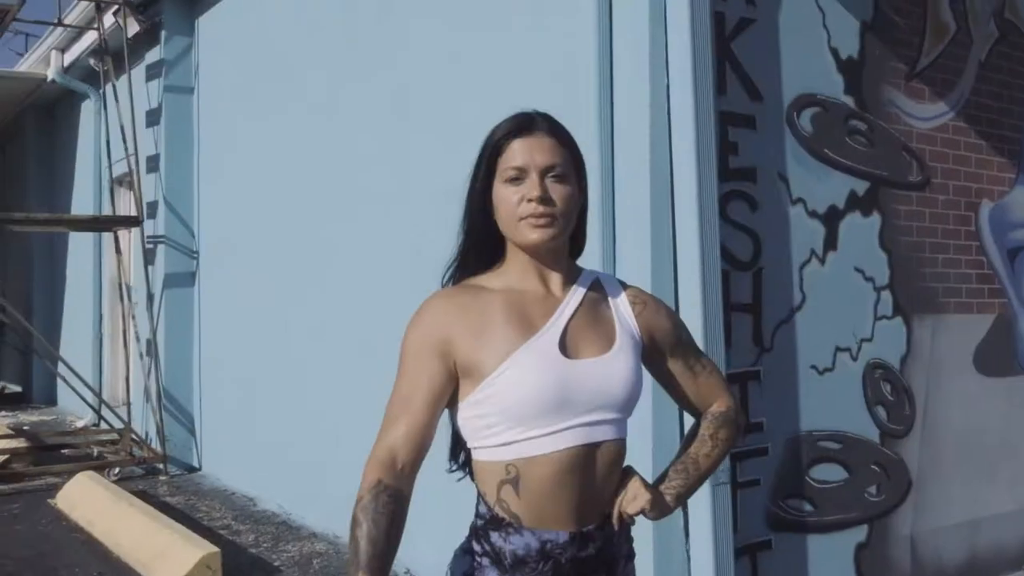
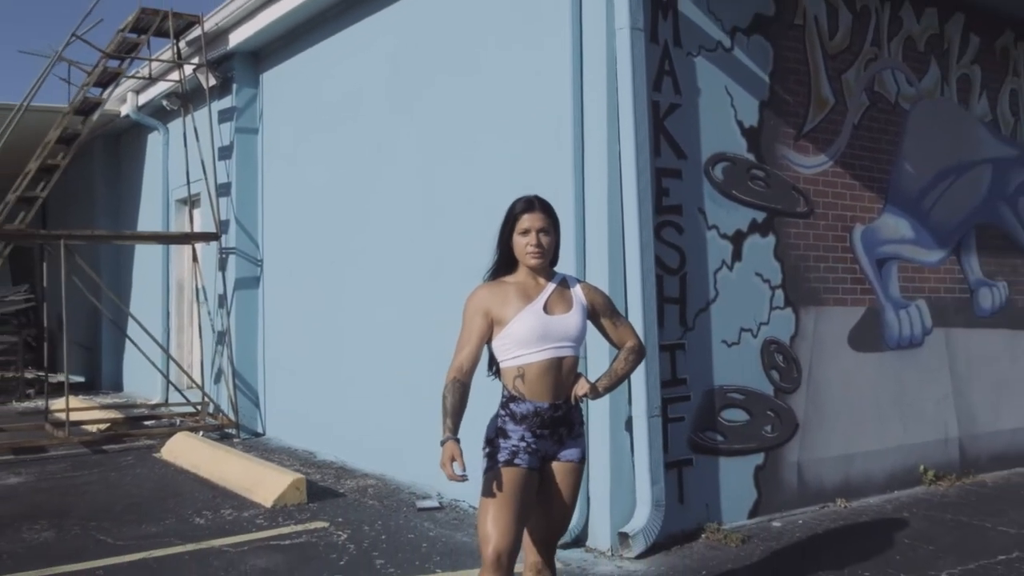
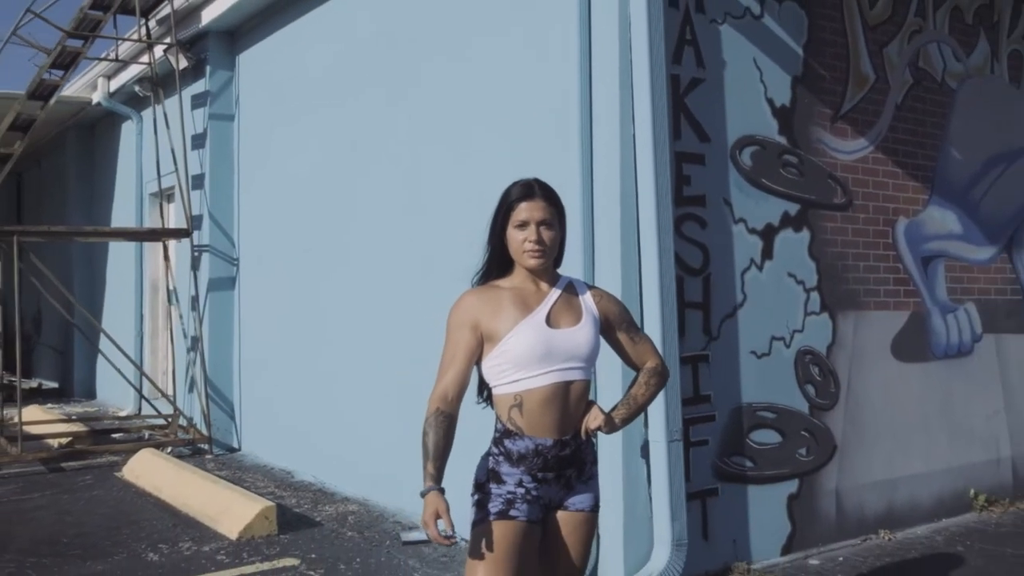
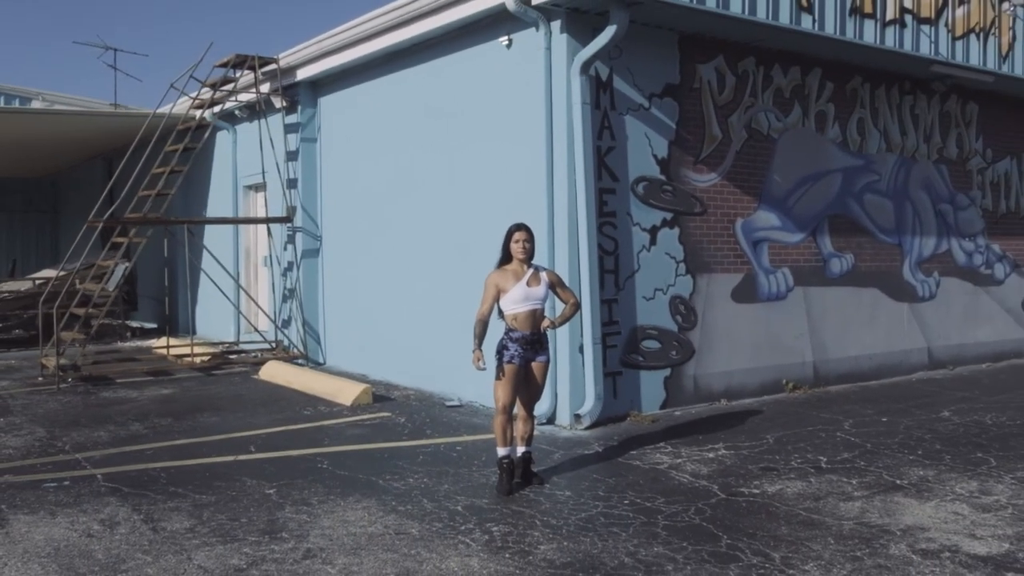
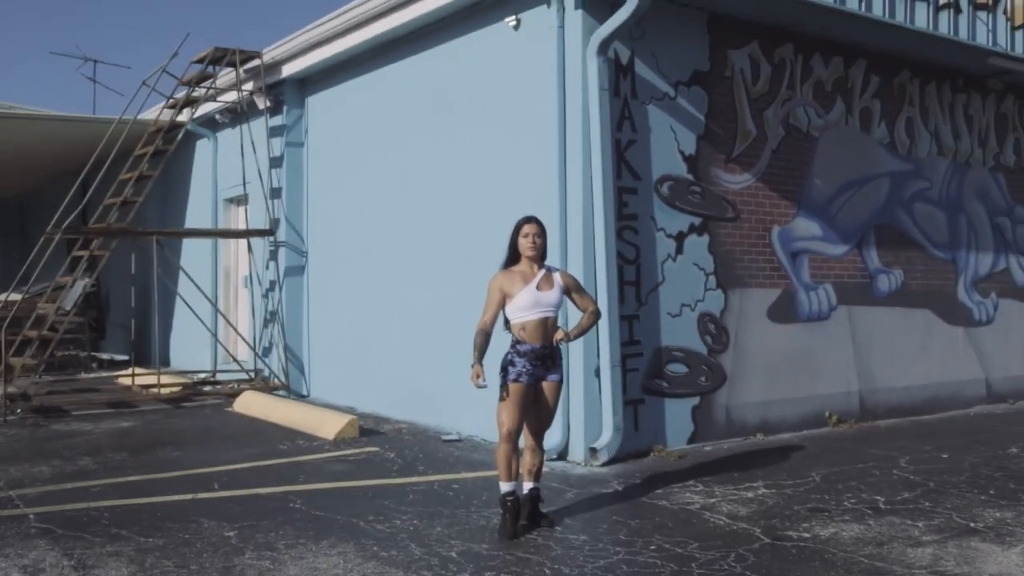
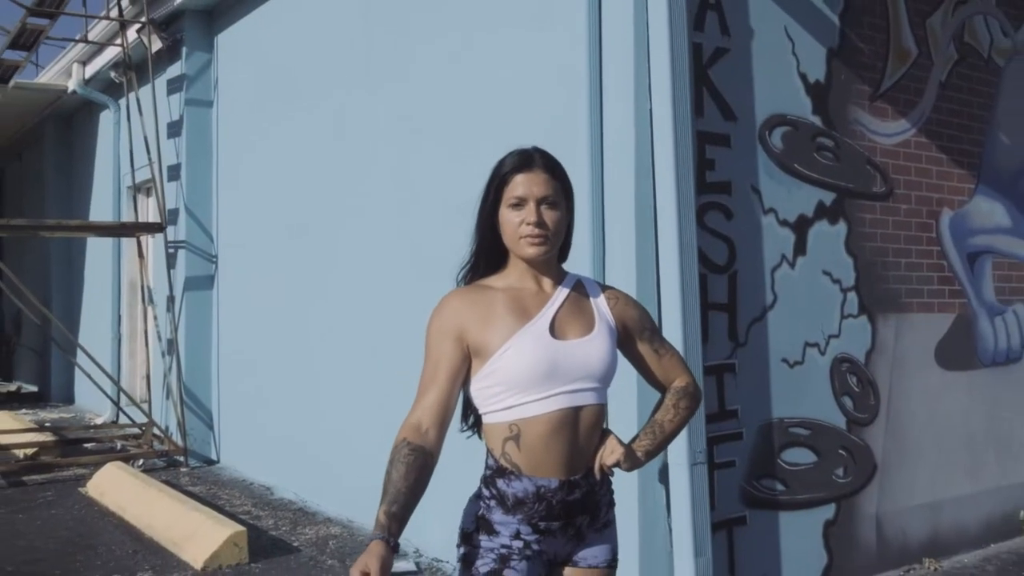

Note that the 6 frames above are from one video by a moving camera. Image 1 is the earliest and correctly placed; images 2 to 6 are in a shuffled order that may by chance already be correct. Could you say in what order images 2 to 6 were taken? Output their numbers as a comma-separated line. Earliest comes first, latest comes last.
6, 3, 2, 5, 4
